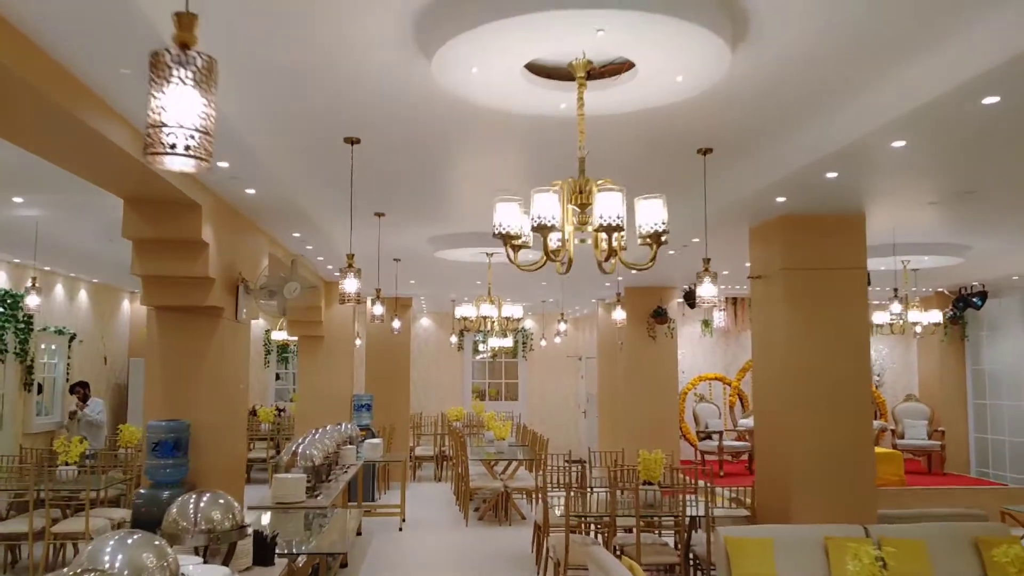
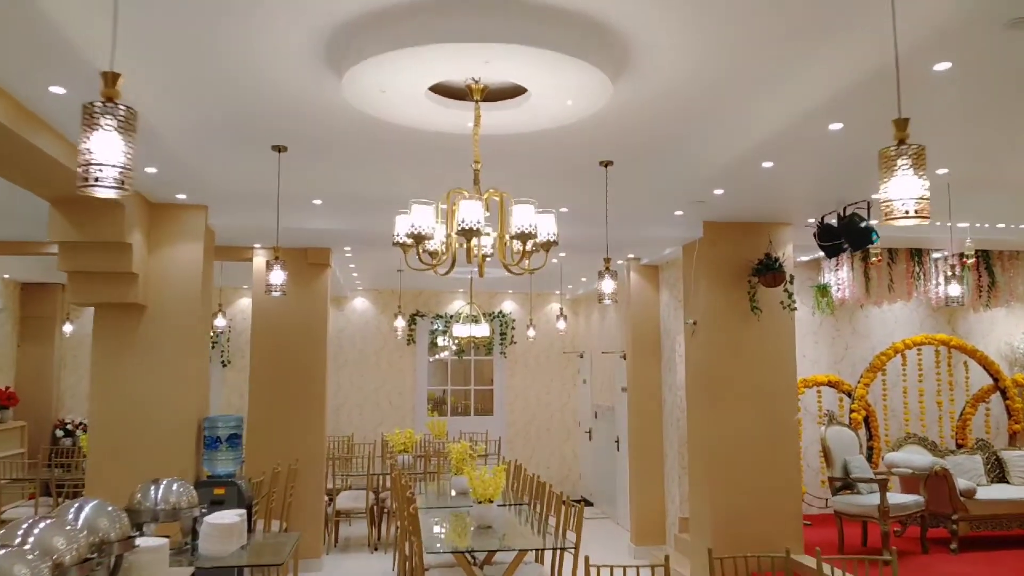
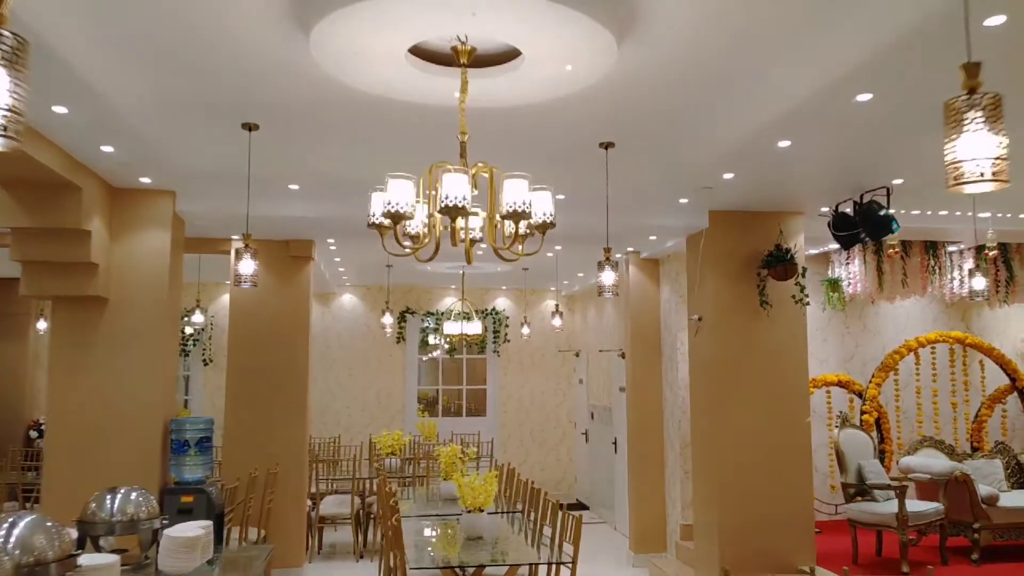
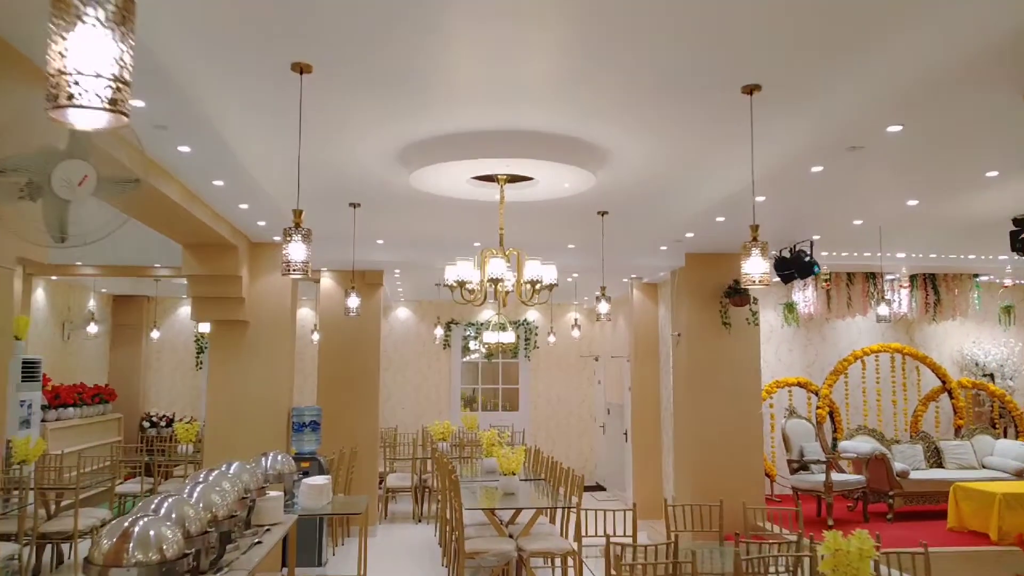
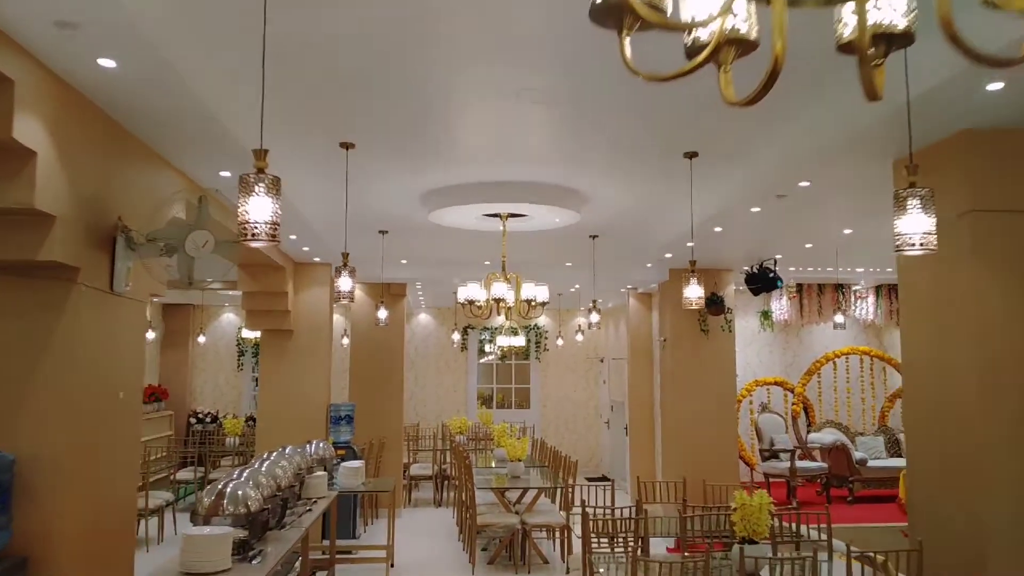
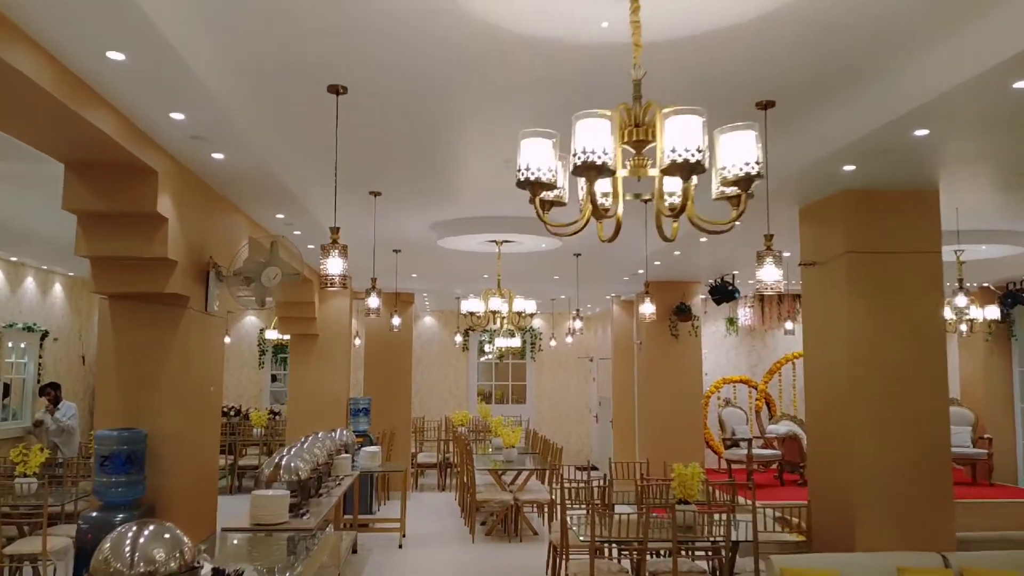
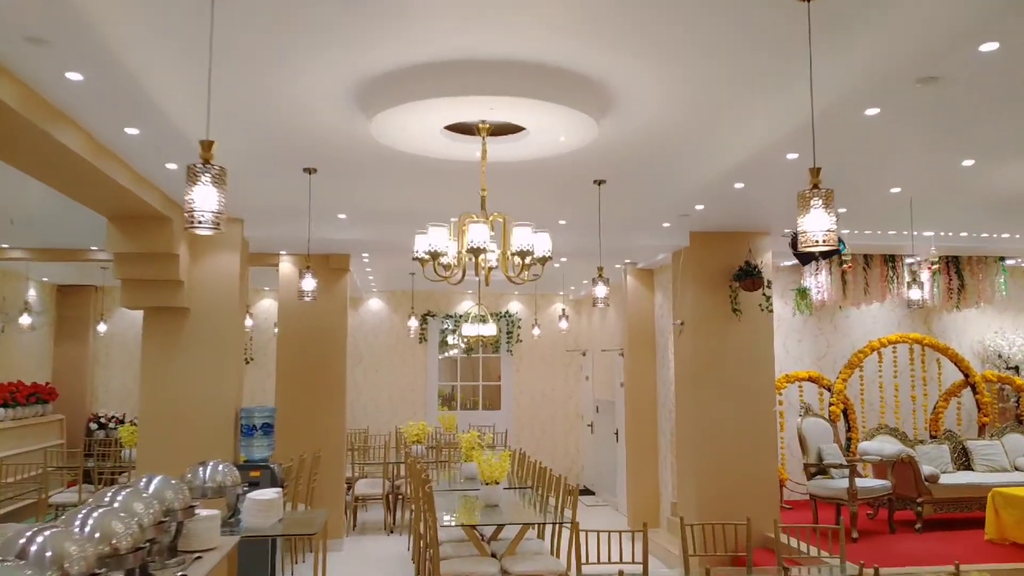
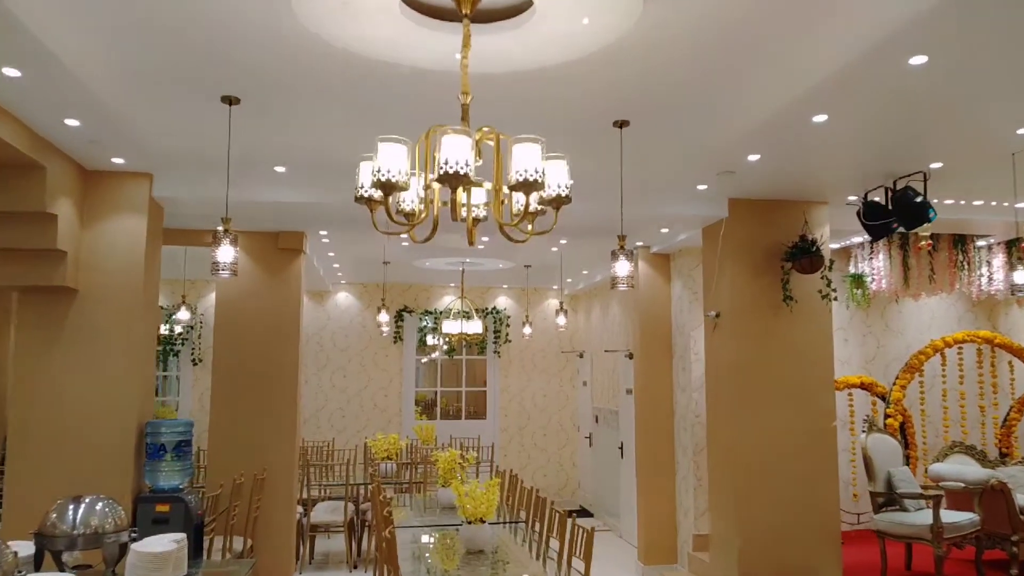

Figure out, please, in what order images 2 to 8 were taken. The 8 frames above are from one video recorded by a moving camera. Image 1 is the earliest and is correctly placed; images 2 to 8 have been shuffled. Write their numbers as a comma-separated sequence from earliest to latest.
6, 5, 4, 7, 2, 3, 8
